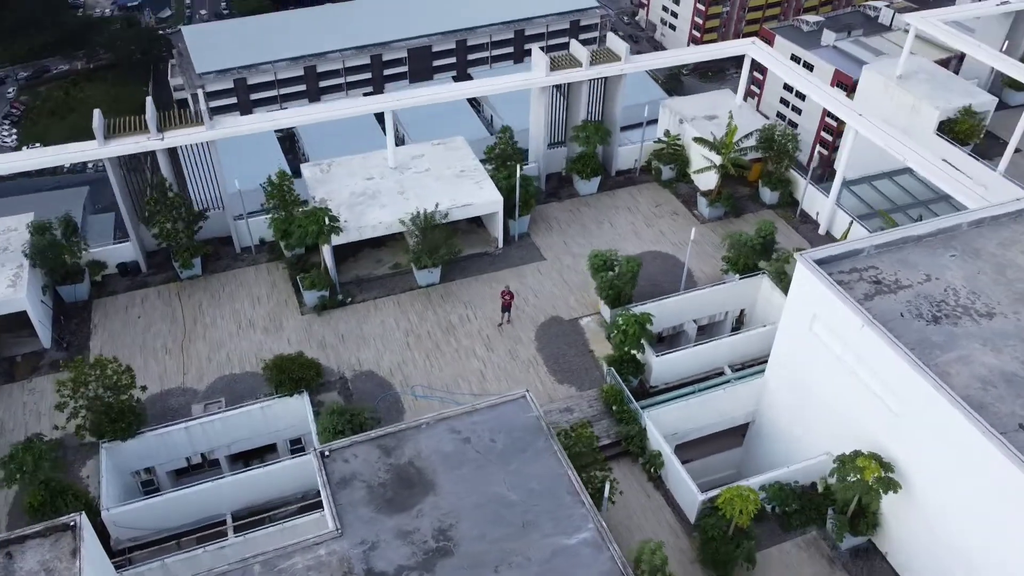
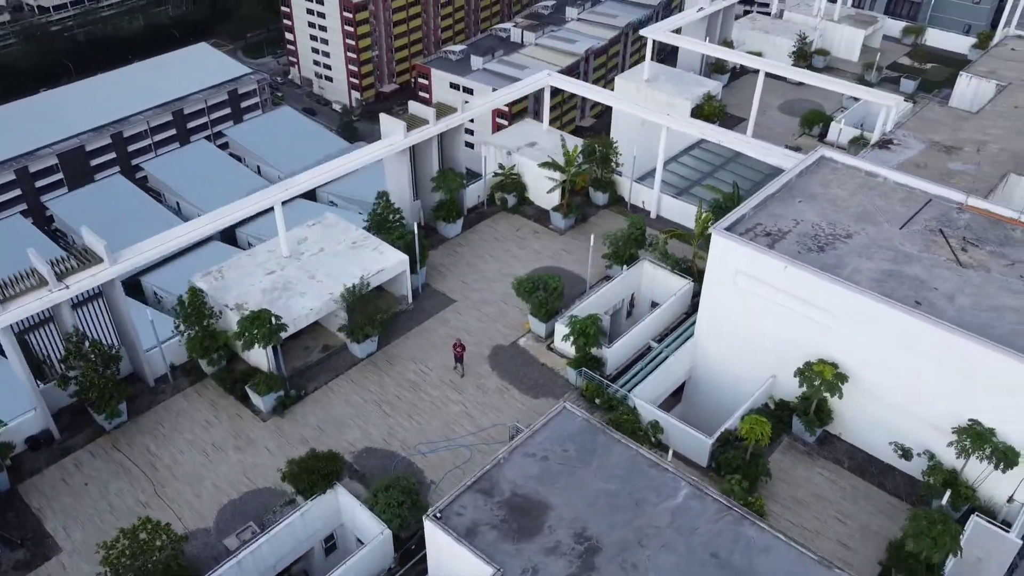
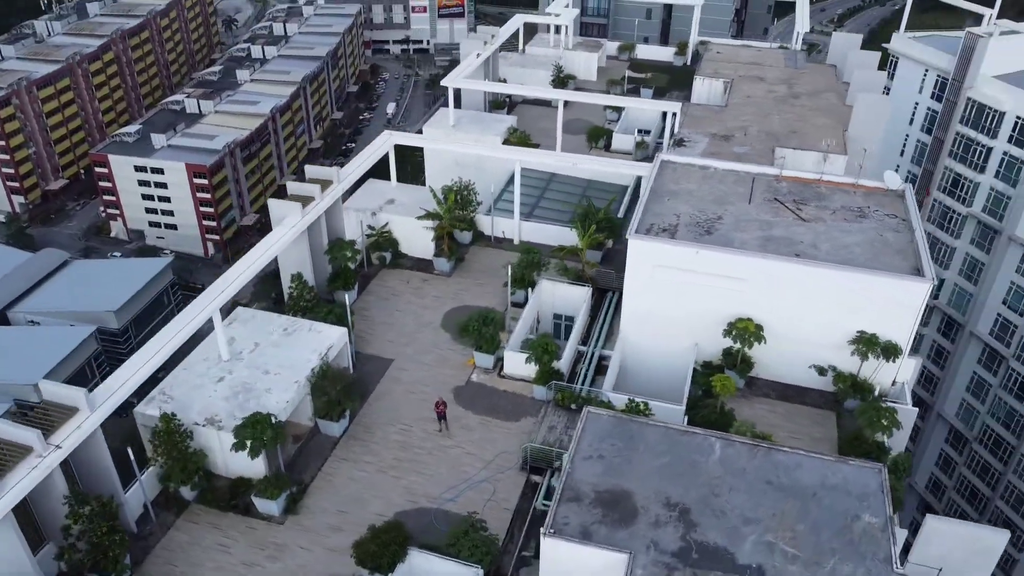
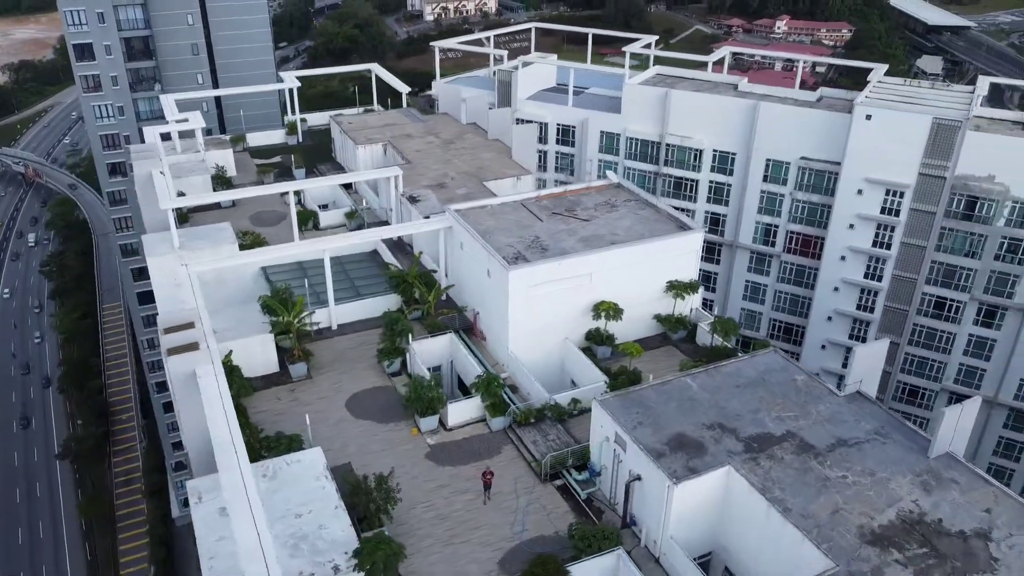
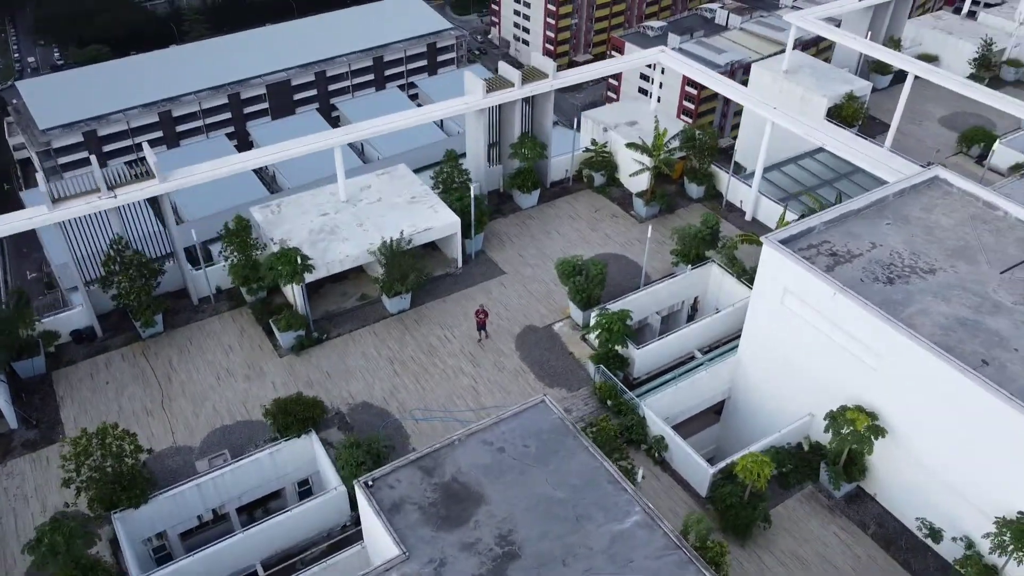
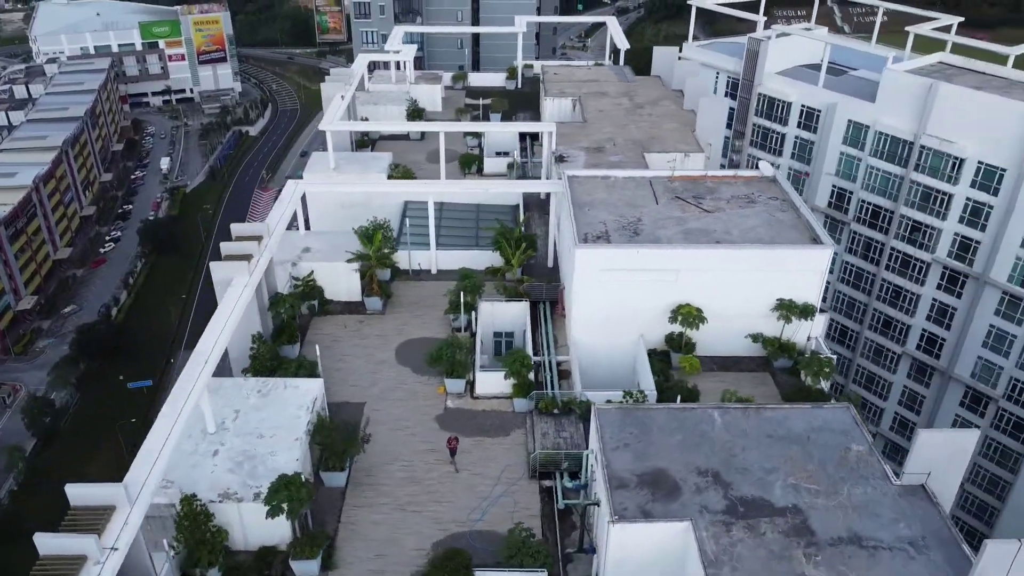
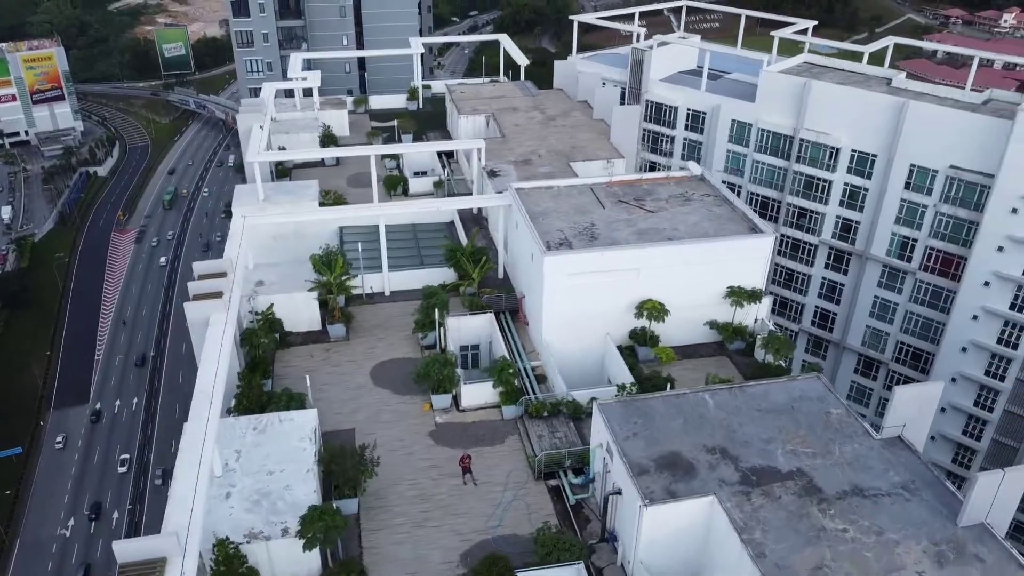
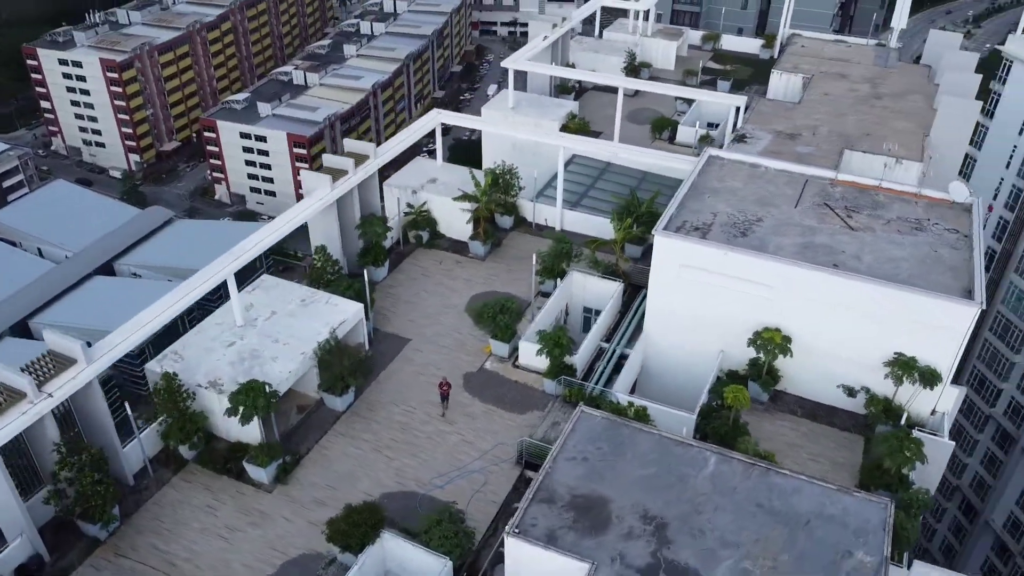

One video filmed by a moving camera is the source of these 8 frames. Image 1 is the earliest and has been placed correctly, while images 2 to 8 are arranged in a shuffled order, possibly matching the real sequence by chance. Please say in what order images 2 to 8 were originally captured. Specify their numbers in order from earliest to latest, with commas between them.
5, 2, 8, 3, 6, 7, 4
